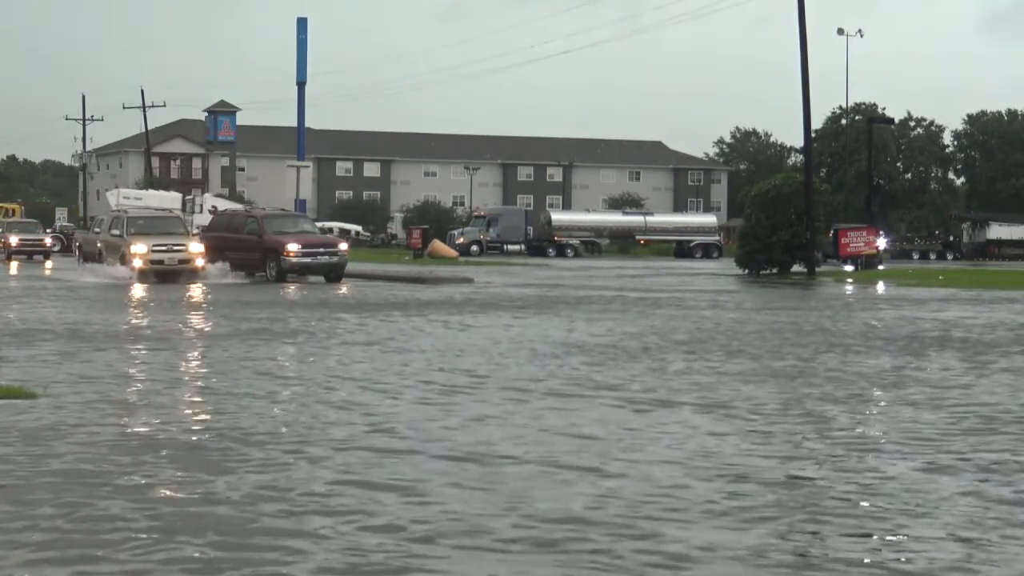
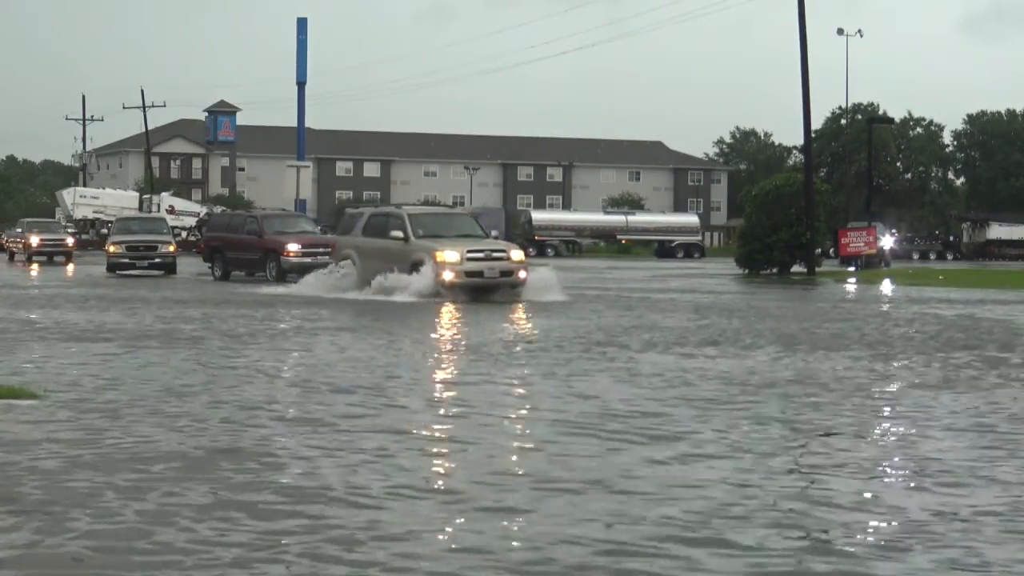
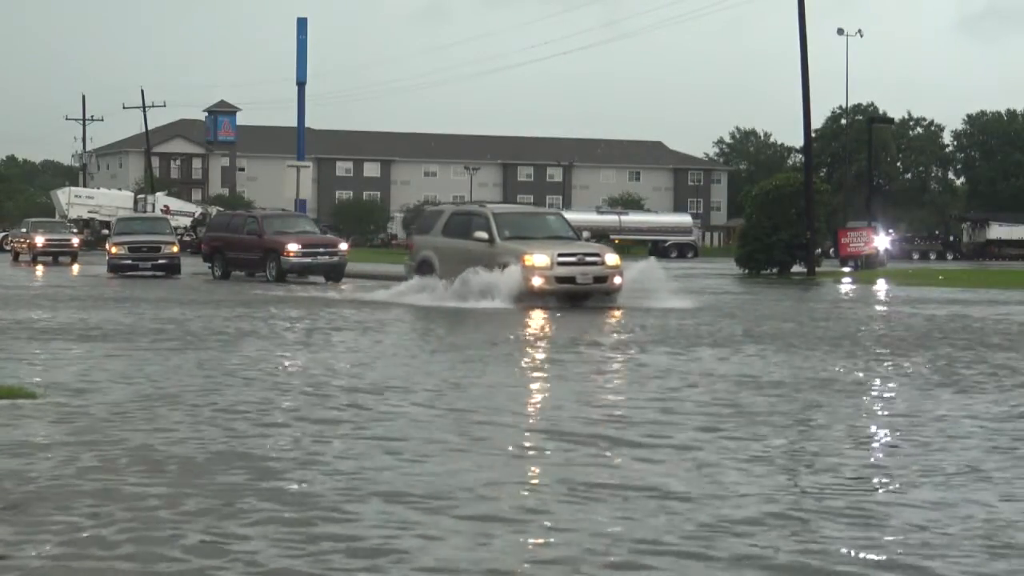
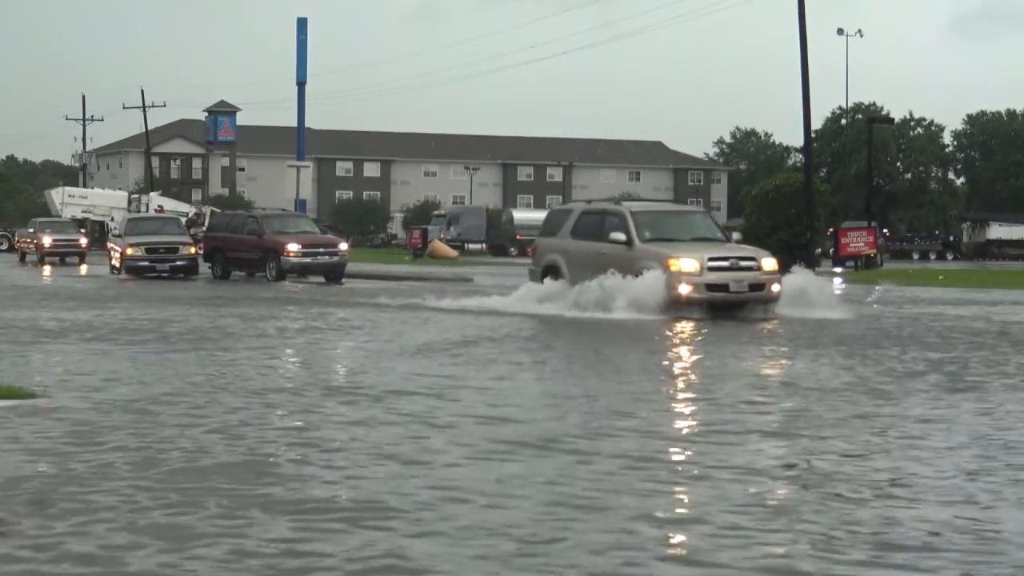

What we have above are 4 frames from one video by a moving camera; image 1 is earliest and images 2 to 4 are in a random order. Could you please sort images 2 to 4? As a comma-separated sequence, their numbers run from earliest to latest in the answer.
2, 3, 4
